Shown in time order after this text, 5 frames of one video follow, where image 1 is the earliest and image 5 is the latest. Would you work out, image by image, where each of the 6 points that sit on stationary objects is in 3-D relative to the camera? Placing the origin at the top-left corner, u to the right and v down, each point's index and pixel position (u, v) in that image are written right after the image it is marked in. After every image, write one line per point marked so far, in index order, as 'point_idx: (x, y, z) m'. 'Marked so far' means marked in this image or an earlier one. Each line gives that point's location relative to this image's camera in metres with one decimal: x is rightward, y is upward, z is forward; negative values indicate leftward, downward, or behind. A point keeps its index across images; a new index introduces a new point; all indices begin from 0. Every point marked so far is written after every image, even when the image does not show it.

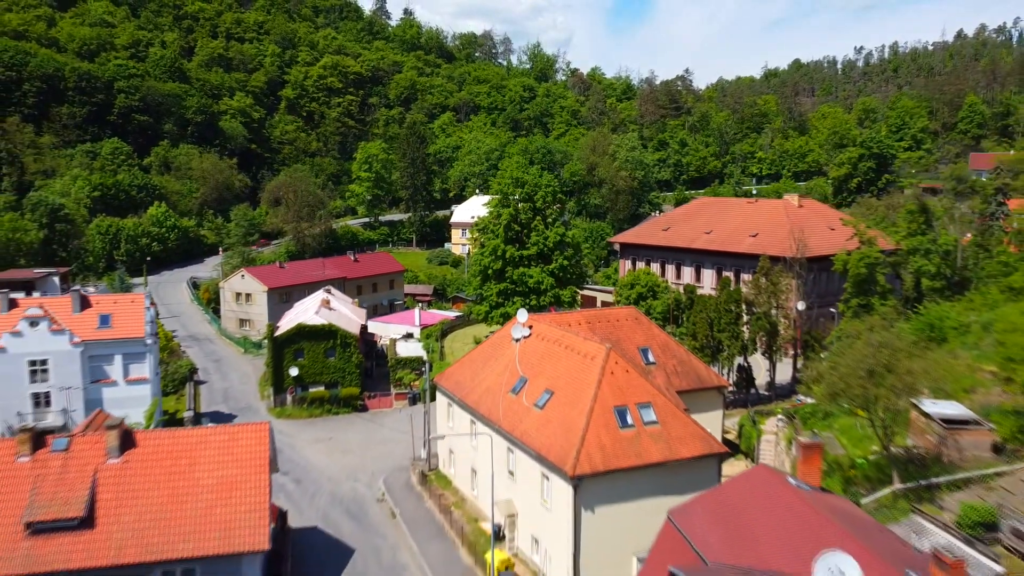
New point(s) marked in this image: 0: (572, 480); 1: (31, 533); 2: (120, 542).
0: (+1.6, -5.1, +17.4) m
1: (-12.1, -6.2, +16.5) m
2: (-10.0, -6.4, +16.7) m
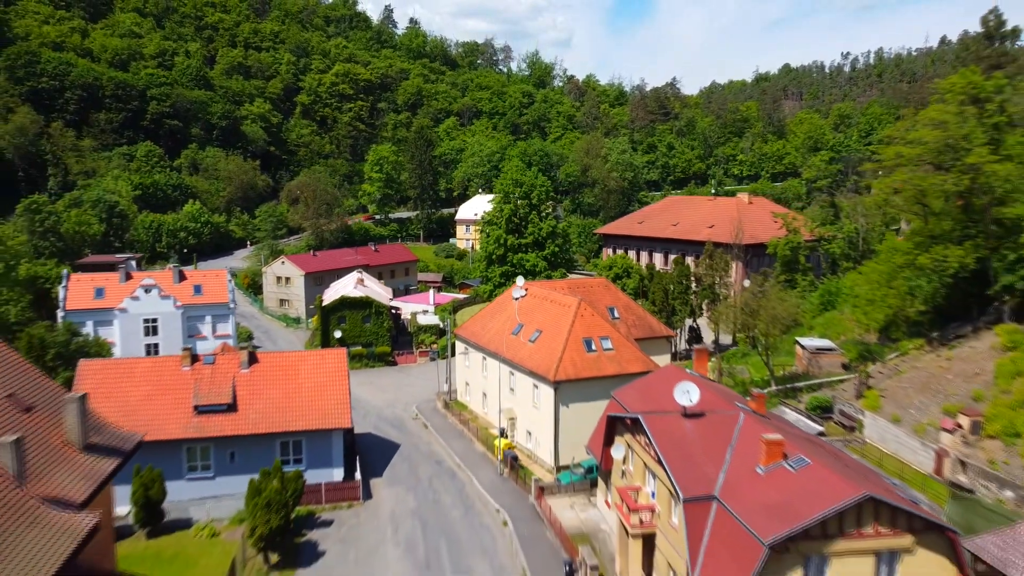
0: (+1.6, -3.8, +26.1) m
1: (-12.0, -4.8, +25.2) m
2: (-9.9, -5.1, +25.4) m
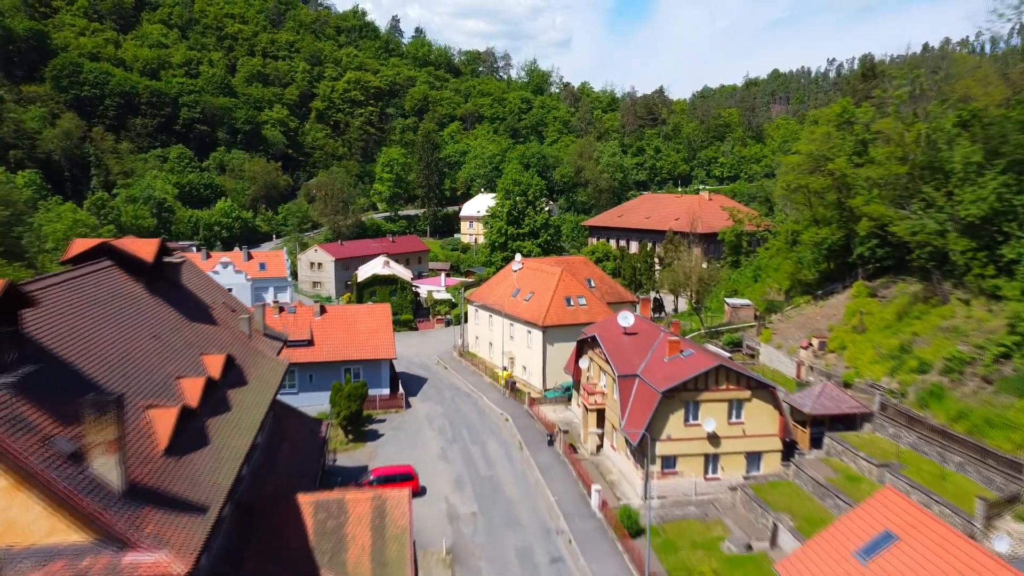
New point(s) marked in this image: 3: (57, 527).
0: (+1.6, -2.1, +36.1) m
1: (-12.1, -3.1, +35.1) m
2: (-9.9, -3.4, +35.3) m
3: (-7.0, -3.7, +10.2) m
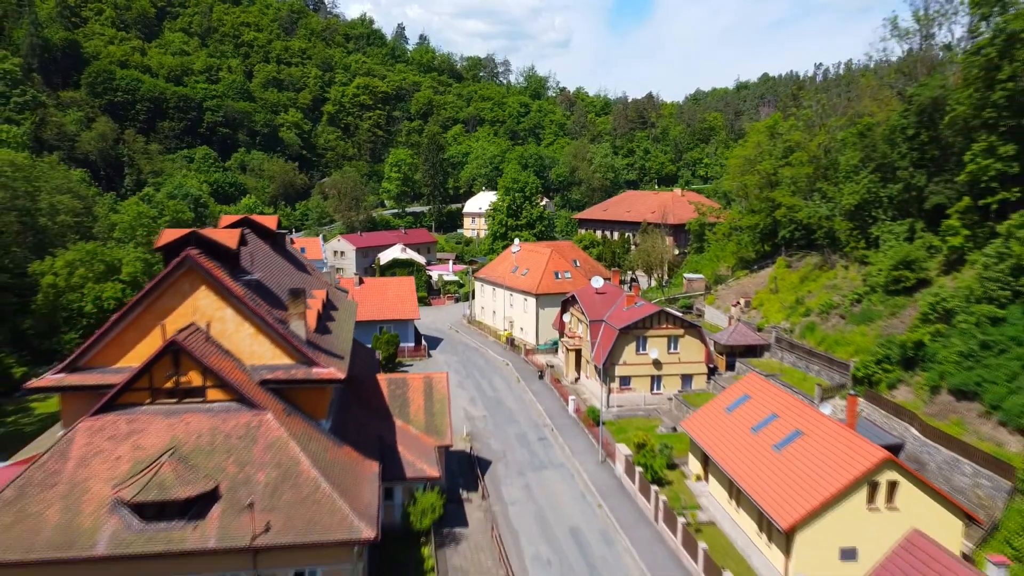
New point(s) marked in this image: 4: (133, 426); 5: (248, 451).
0: (+1.6, -0.4, +45.6) m
1: (-12.1, -1.4, +44.6) m
2: (-10.0, -1.7, +44.8) m
3: (-7.0, -2.0, +19.7) m
4: (-10.2, -3.7, +17.6) m
5: (-7.1, -4.3, +17.6) m
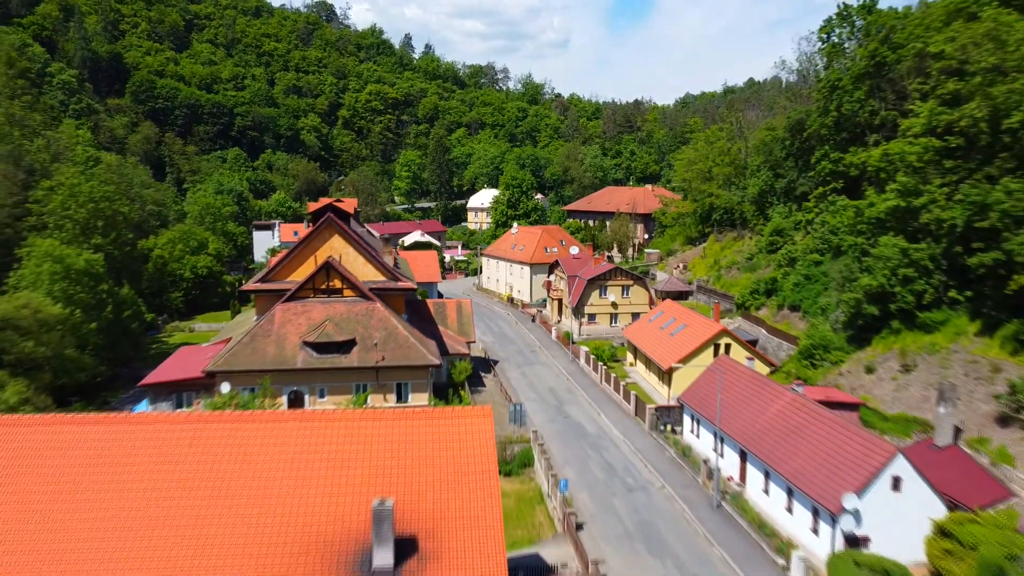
0: (+1.5, +2.3, +60.0) m
1: (-12.1, +1.3, +58.9) m
2: (-10.0, +1.0, +59.2) m
3: (-6.9, +0.7, +34.1) m
4: (-10.1, -1.0, +32.0) m
5: (-7.0, -1.6, +31.9) m
